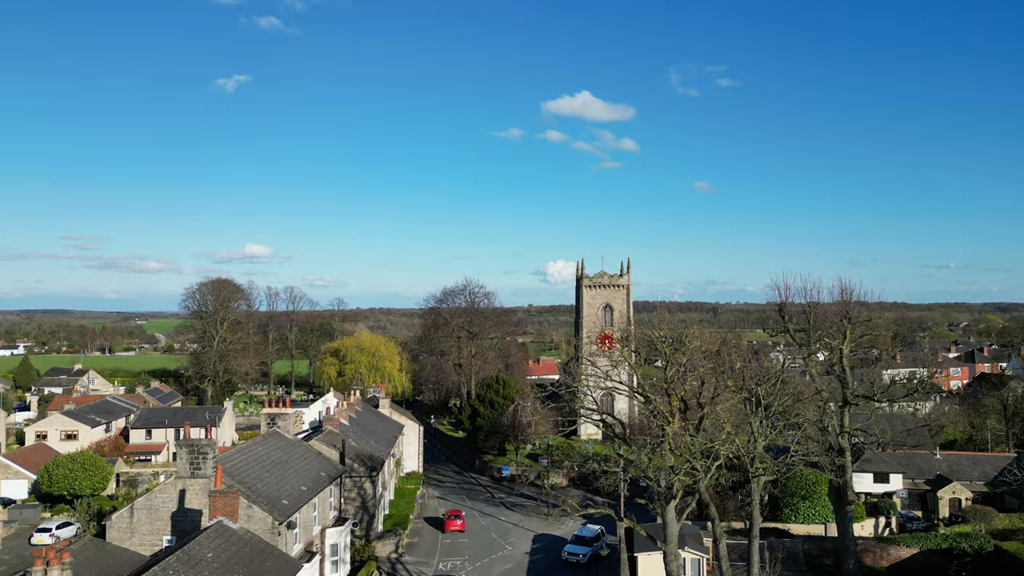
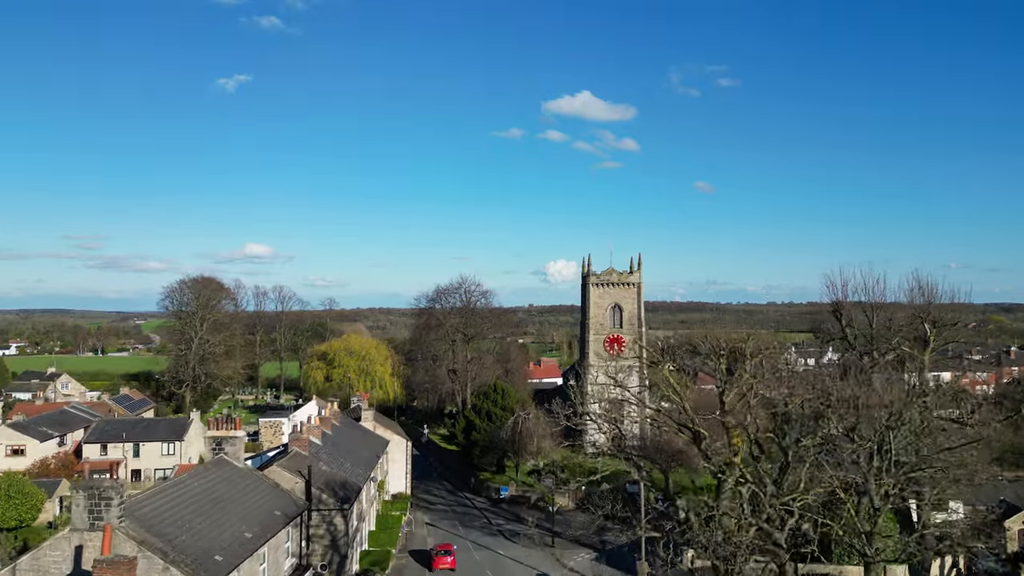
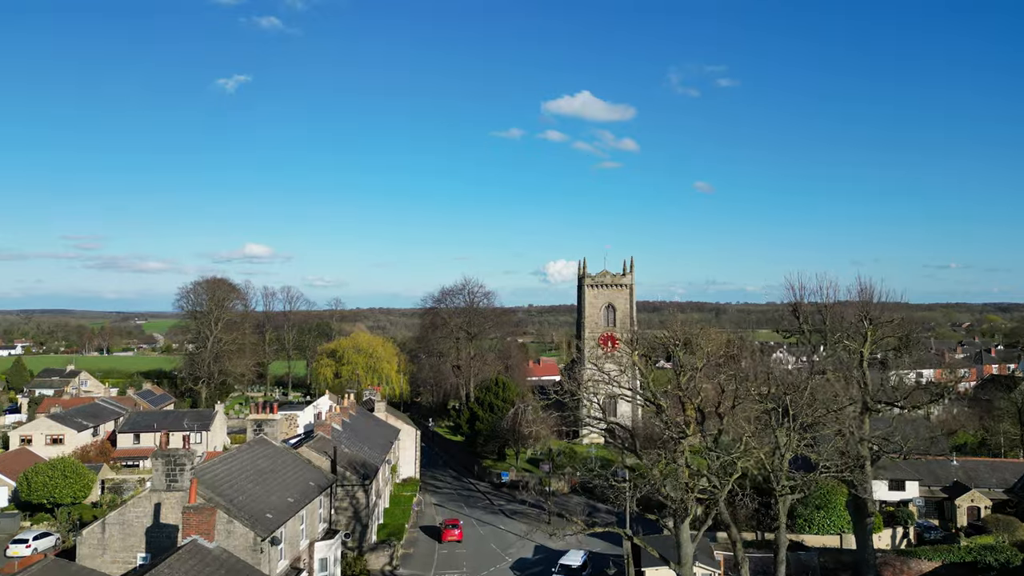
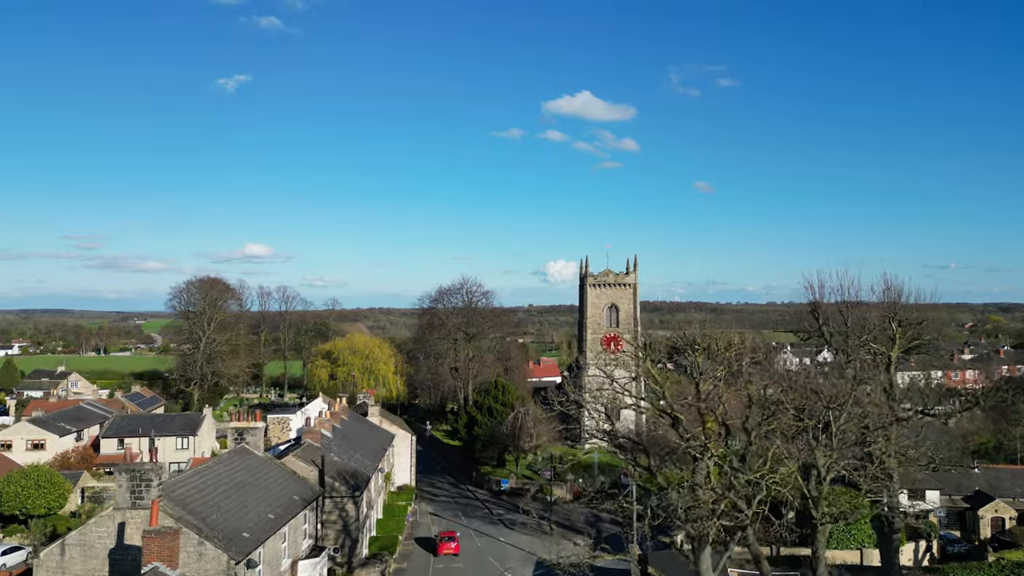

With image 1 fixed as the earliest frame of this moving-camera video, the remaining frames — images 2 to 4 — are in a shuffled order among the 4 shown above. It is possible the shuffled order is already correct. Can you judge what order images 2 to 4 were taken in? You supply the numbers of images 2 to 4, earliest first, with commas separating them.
3, 4, 2
